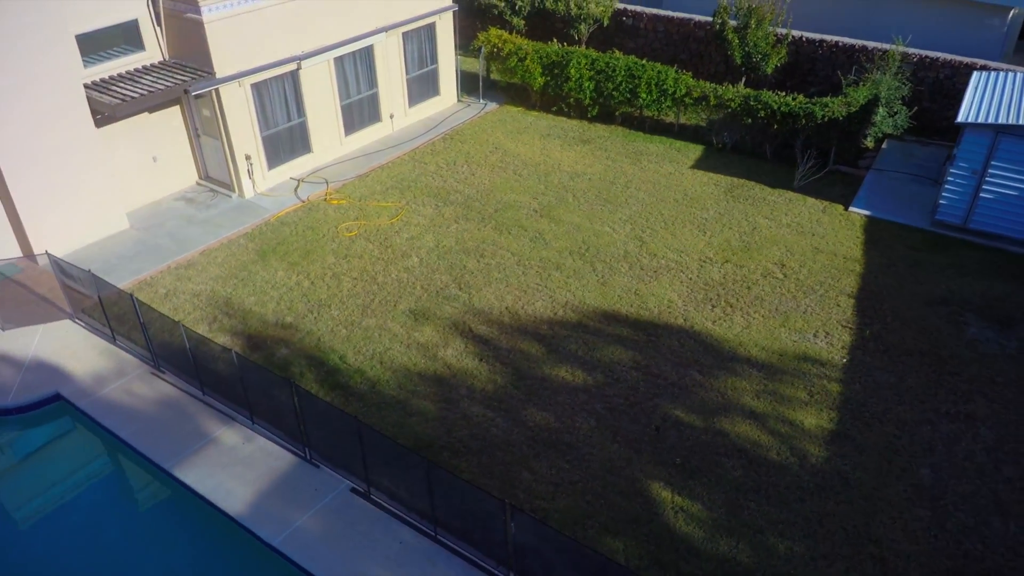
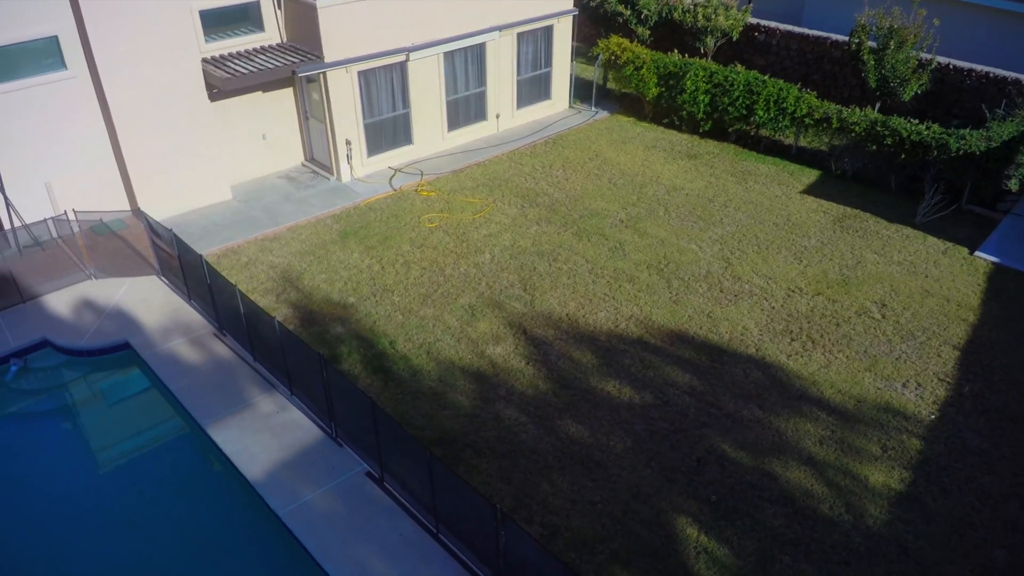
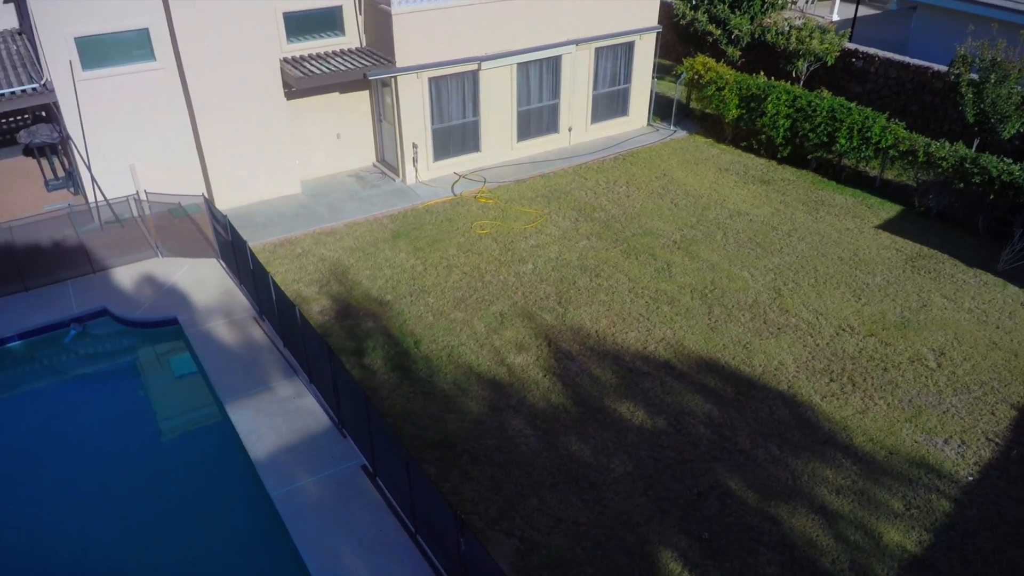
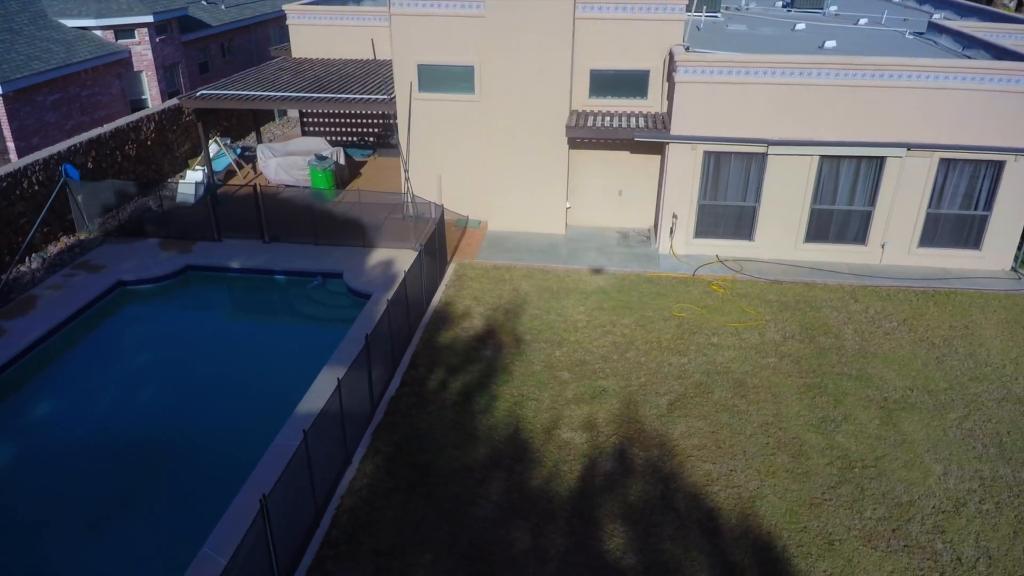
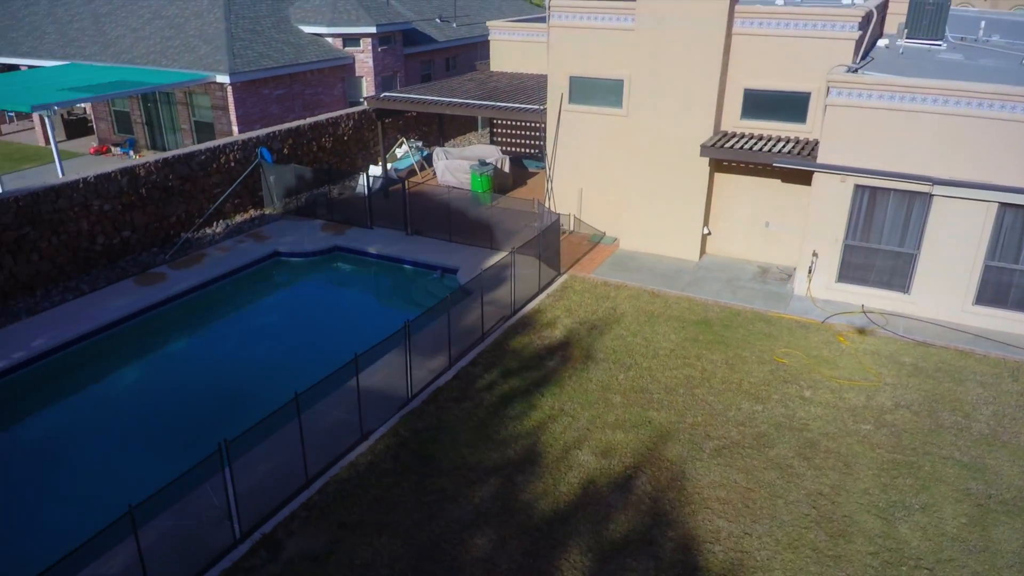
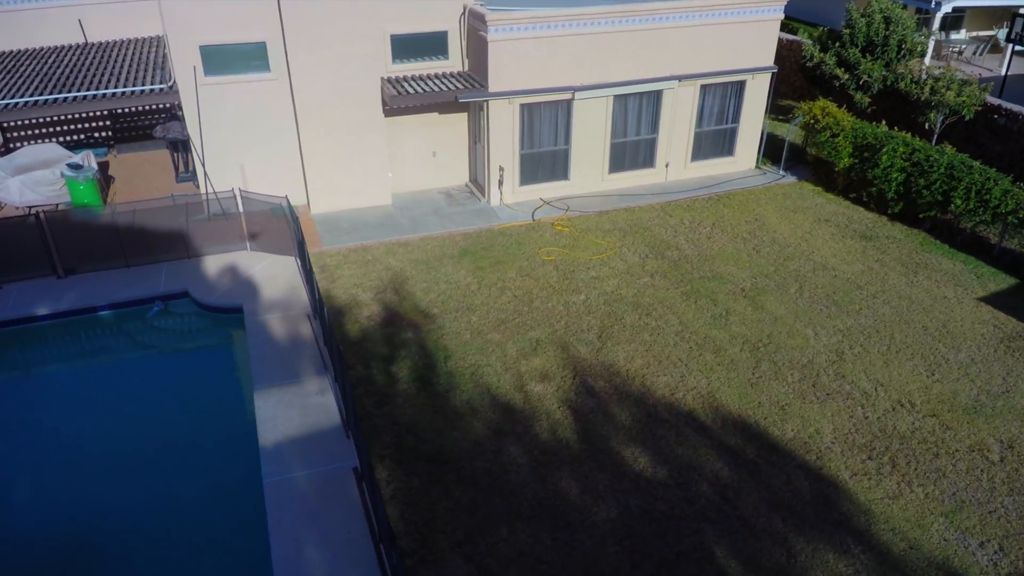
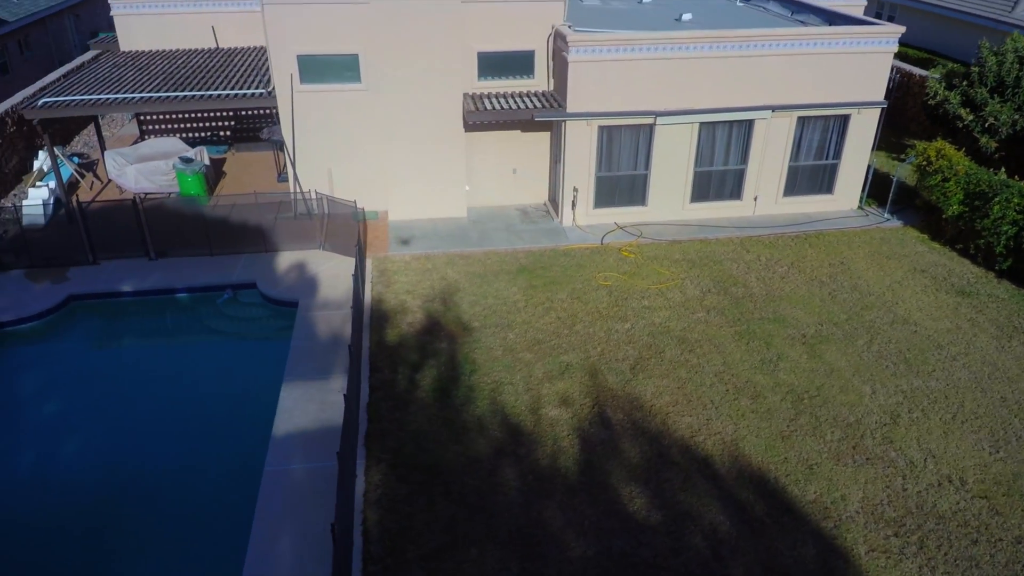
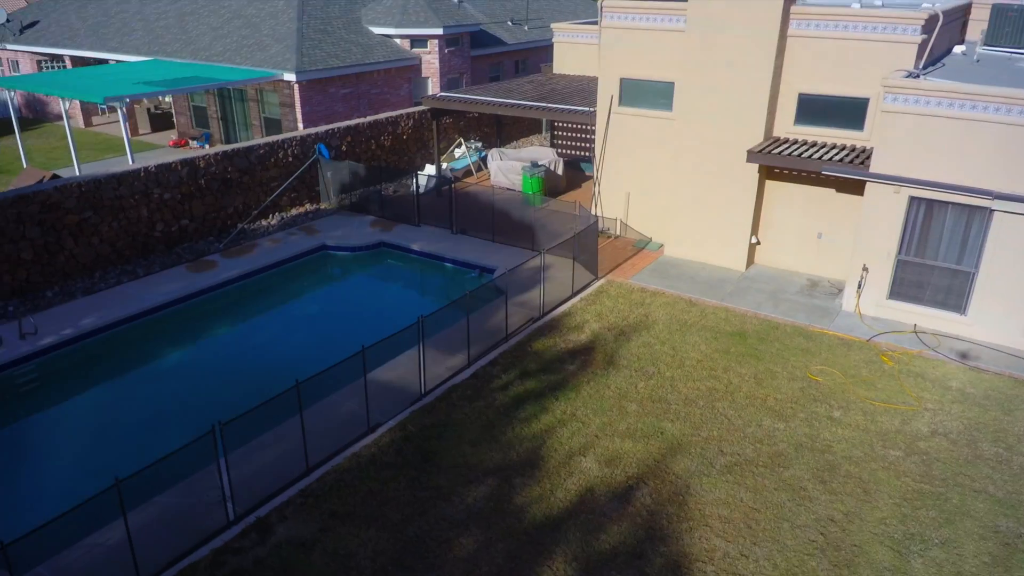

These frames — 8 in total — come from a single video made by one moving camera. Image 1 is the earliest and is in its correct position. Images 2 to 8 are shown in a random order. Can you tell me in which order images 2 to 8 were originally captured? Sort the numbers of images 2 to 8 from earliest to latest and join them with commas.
2, 3, 6, 7, 4, 5, 8
